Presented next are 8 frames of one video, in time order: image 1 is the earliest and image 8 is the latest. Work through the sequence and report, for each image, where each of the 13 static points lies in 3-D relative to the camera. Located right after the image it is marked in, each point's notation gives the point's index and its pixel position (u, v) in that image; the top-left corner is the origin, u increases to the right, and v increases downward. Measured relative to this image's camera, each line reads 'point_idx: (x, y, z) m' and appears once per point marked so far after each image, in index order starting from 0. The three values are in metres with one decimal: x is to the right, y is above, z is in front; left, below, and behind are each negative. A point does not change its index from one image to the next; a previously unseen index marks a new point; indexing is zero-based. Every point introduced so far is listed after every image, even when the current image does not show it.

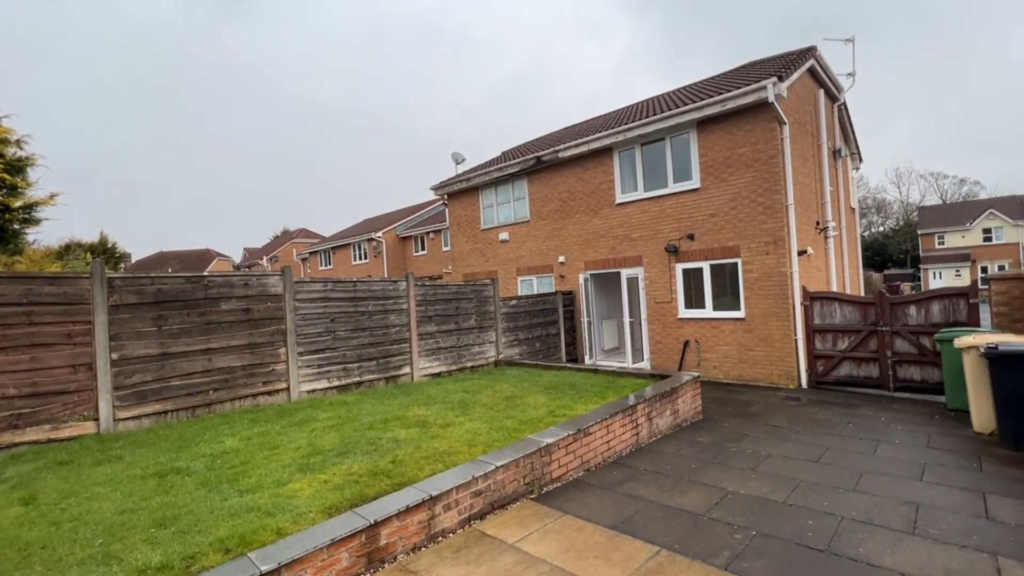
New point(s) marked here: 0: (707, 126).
0: (+3.9, +3.2, +9.3) m
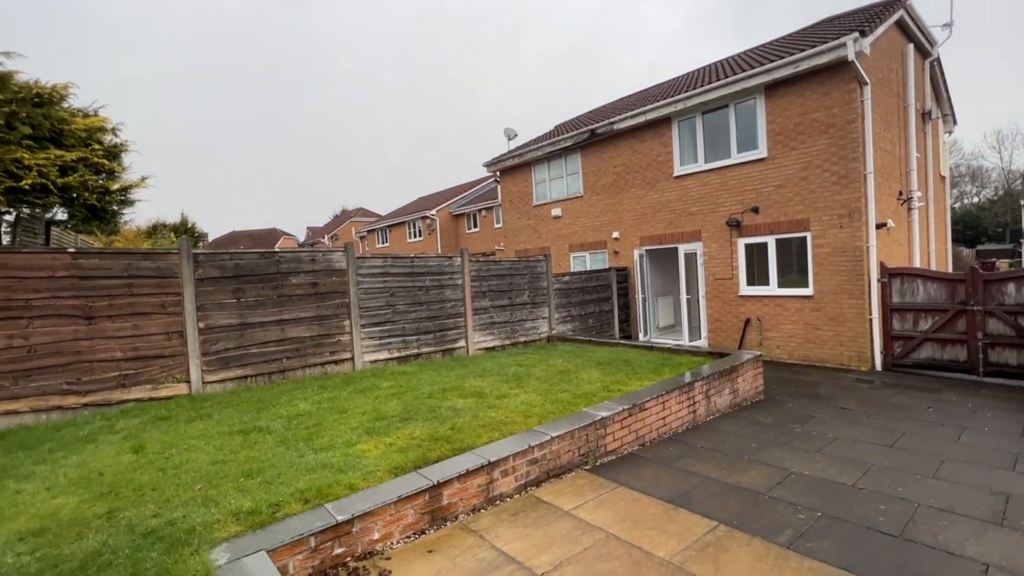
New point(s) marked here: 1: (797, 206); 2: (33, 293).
0: (+4.9, +3.7, +8.7) m
1: (+5.2, +1.5, +8.5) m
2: (-4.9, -0.1, +4.8) m
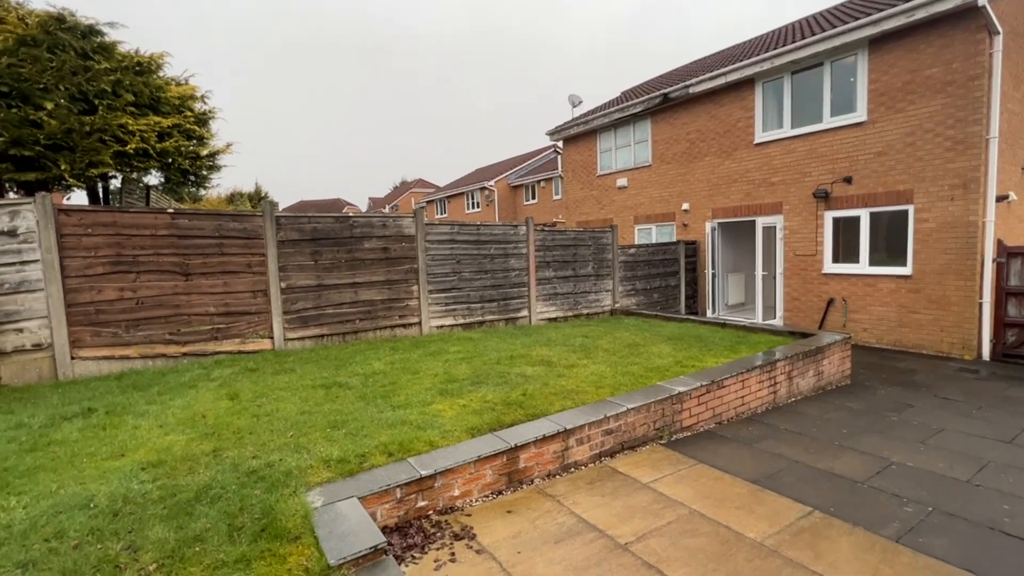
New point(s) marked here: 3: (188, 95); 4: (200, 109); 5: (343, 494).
0: (+6.2, +4.0, +7.7) m
1: (+6.4, +1.9, +7.7) m
2: (-4.2, +0.4, +5.2) m
3: (-7.7, +4.5, +11.0) m
4: (-7.8, +4.4, +11.5) m
5: (-0.9, -1.1, +2.6) m
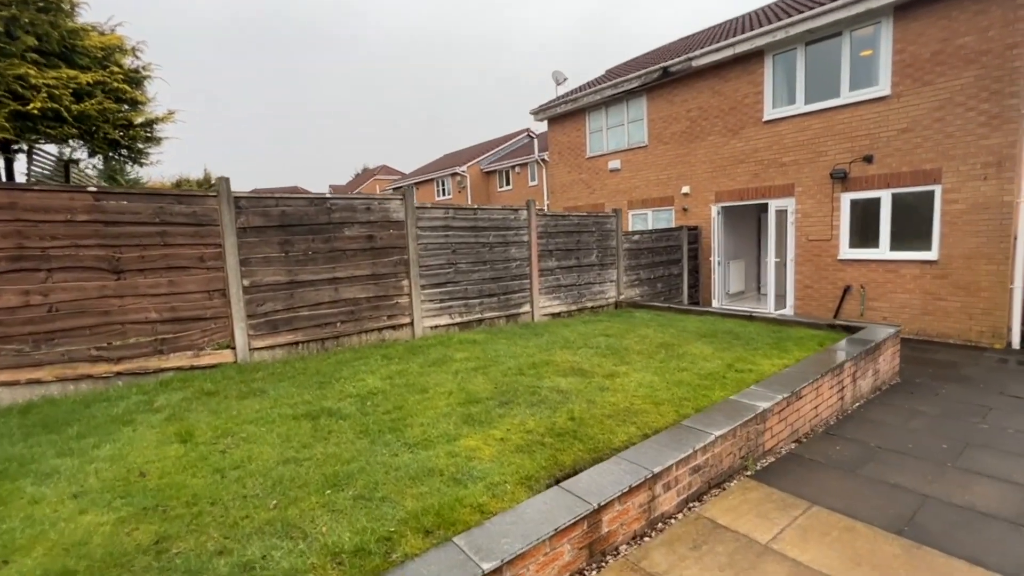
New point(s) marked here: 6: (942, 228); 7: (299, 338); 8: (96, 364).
0: (+6.1, +4.3, +7.2) m
1: (+6.4, +2.1, +7.2) m
2: (-3.9, +0.4, +4.0) m
3: (-7.9, +4.6, +9.3) m
4: (-8.1, +4.5, +9.8) m
5: (-0.5, -1.2, +1.6) m
6: (+6.6, +0.9, +7.1) m
7: (-2.4, -0.6, +5.3) m
8: (-3.8, -0.7, +4.2) m
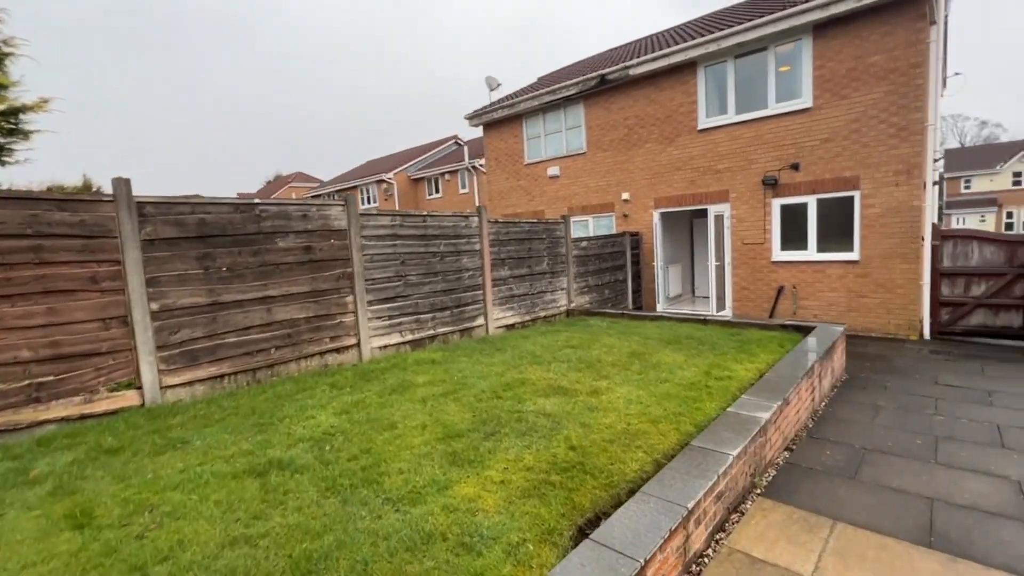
0: (+5.2, +4.3, +7.7) m
1: (+5.5, +2.1, +7.7) m
2: (-4.1, +0.2, +2.9) m
3: (-9.0, +4.1, +7.7) m
4: (-9.2, +4.0, +8.1) m
5: (-0.2, -1.2, +1.1) m
6: (+5.8, +0.9, +7.7) m
7: (-2.7, -0.8, +4.4) m
8: (-3.9, -0.9, +3.2) m
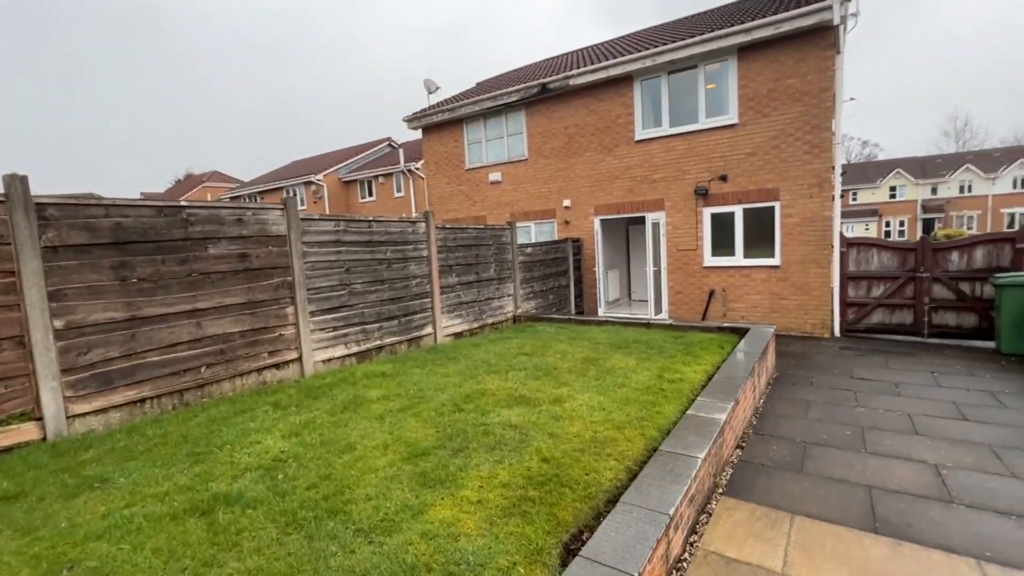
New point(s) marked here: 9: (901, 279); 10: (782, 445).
0: (+4.2, +4.2, +8.4) m
1: (+4.6, +2.0, +8.4) m
2: (-4.2, +0.1, +2.2) m
3: (-9.8, +3.9, +6.3) m
4: (-10.1, +3.8, +6.7) m
5: (-0.1, -1.3, +1.0) m
6: (+4.9, +0.9, +8.4) m
7: (-3.1, -0.9, +3.9) m
8: (-4.1, -1.0, +2.5) m
9: (+6.6, +0.2, +7.9) m
10: (+2.3, -1.3, +3.9) m
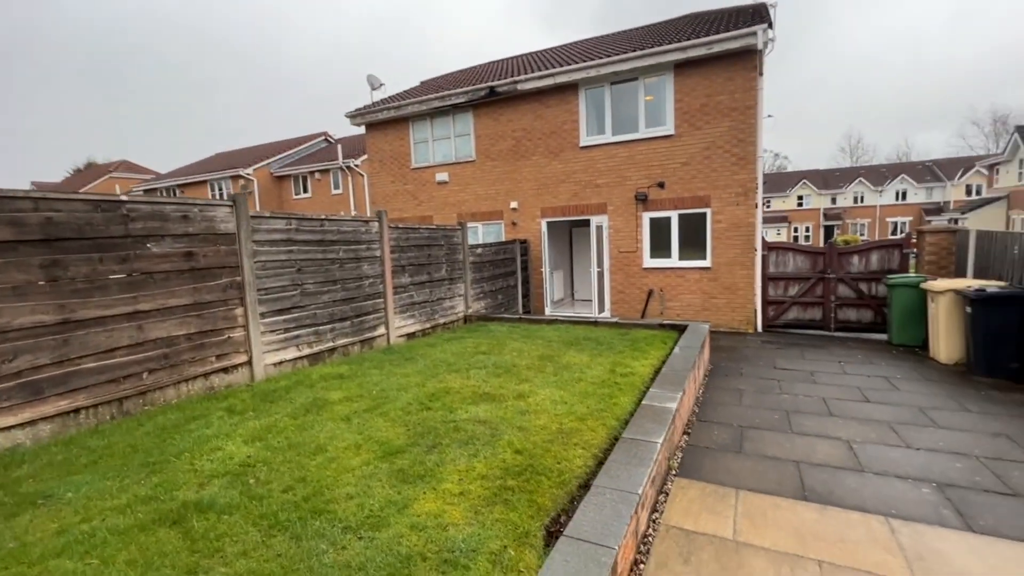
0: (+3.3, +4.2, +9.0) m
1: (+3.7, +2.1, +9.1) m
2: (-4.2, +0.1, +1.8) m
3: (-10.3, +3.9, +5.1) m
4: (-10.7, +3.7, +5.5) m
5: (-0.1, -1.3, +1.1) m
6: (+3.9, +0.9, +9.1) m
7: (-3.4, -0.9, +3.6) m
8: (-4.1, -1.0, +2.1) m
9: (+5.7, +0.2, +8.9) m
10: (+1.9, -1.3, +4.3) m
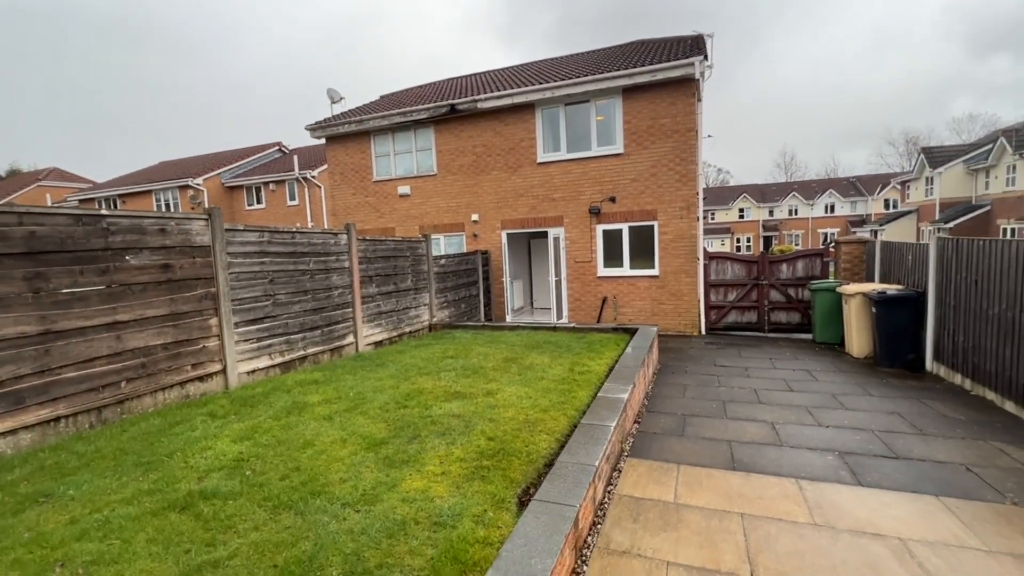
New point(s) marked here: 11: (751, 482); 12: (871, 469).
0: (+2.5, +4.1, +9.8) m
1: (+2.9, +1.9, +9.8) m
2: (-4.3, 0.0, +1.9) m
3: (-10.7, +3.7, +4.6) m
4: (-11.1, +3.5, +5.0) m
5: (-0.1, -1.3, +1.5) m
6: (+3.1, +0.8, +9.9) m
7: (-3.6, -1.0, +3.7) m
8: (-4.2, -1.1, +2.1) m
9: (+5.0, 0.0, +9.8) m
10: (+1.6, -1.4, +4.9) m
11: (+1.7, -1.4, +3.4) m
12: (+2.7, -1.4, +3.6) m
